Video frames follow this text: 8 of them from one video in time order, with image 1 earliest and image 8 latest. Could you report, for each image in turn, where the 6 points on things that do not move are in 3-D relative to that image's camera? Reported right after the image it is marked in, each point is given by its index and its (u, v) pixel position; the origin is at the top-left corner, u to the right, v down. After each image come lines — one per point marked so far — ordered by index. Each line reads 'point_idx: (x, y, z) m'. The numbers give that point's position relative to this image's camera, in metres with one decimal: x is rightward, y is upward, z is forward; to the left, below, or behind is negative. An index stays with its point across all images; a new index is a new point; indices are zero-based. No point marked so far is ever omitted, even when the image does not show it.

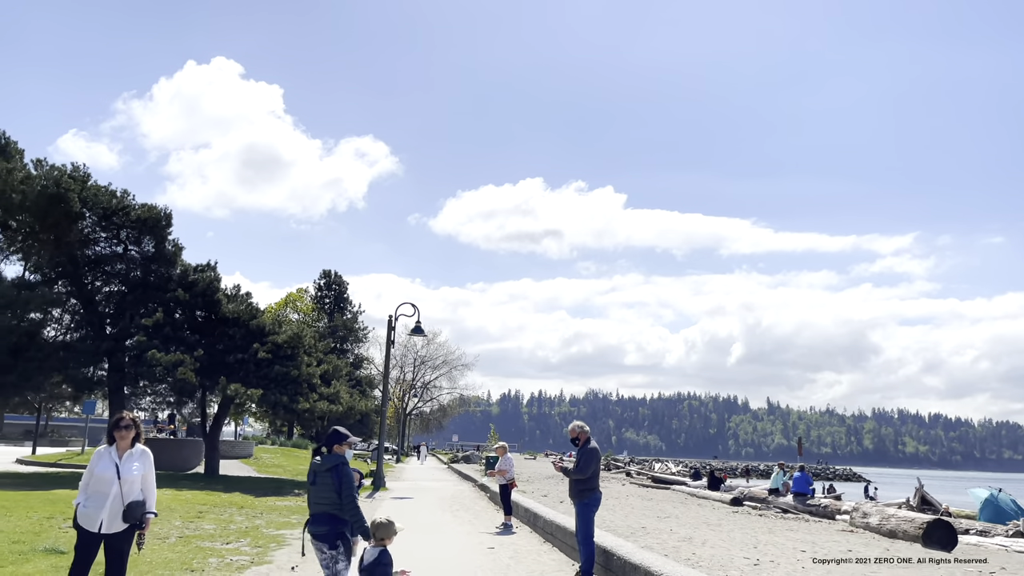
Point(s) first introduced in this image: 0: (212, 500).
0: (-7.3, -5.2, +19.7) m
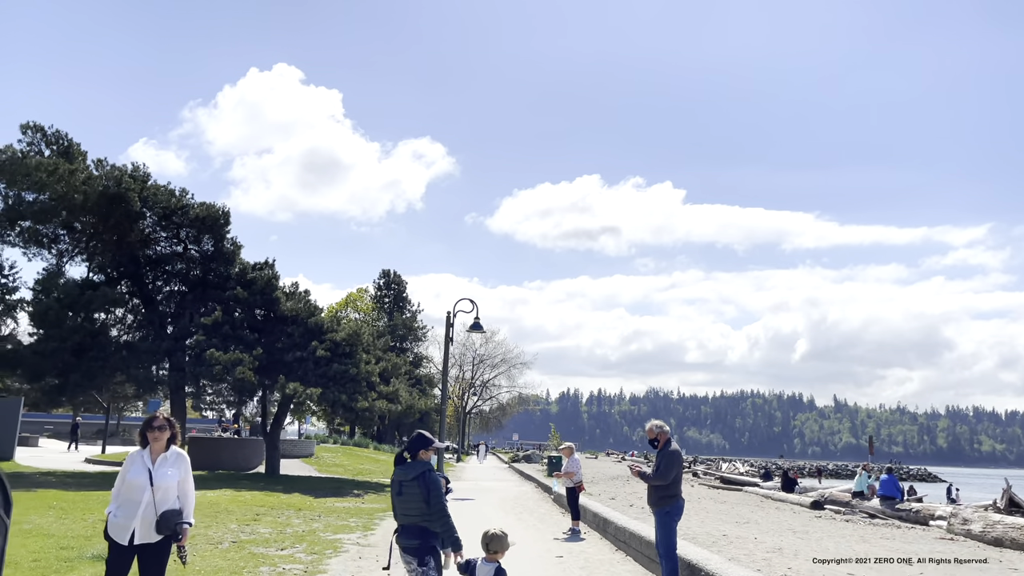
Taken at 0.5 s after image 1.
0: (-5.7, -5.1, +19.3) m
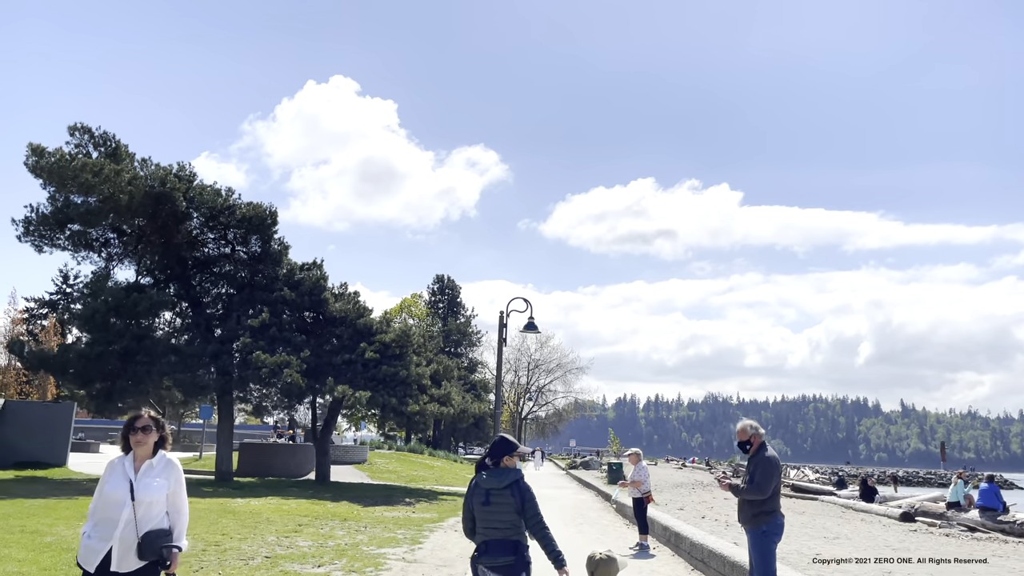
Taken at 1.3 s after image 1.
0: (-4.4, -5.0, +18.2) m
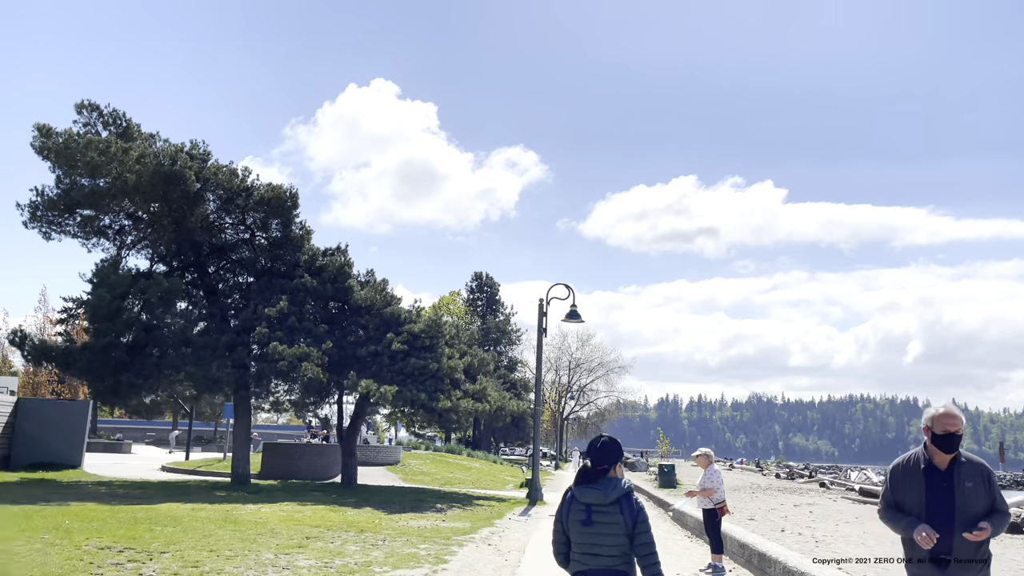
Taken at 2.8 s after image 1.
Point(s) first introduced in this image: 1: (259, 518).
0: (-3.6, -4.6, +16.0) m
1: (-4.8, -4.4, +15.4) m
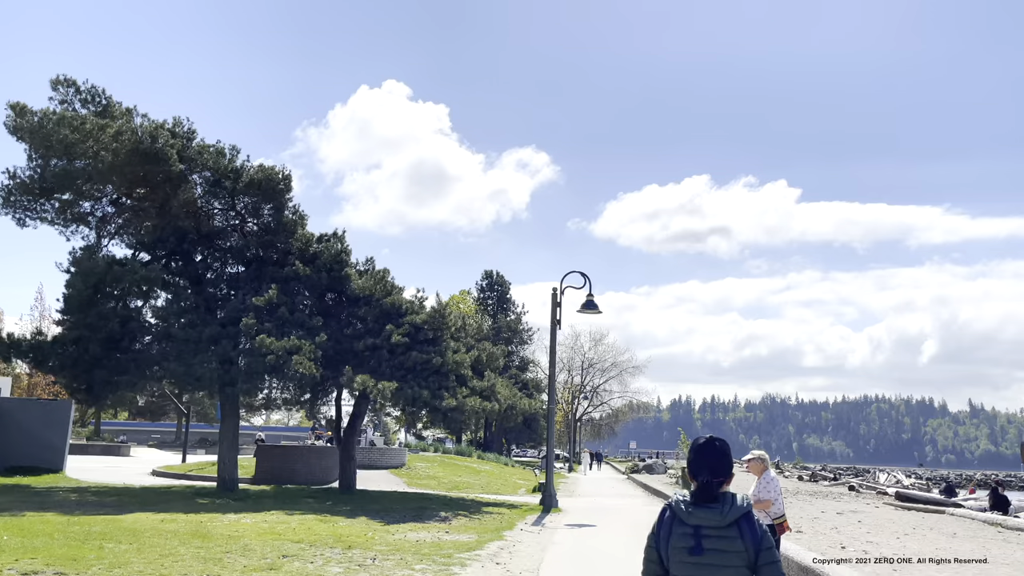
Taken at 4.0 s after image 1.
0: (-3.4, -4.2, +14.0) m
1: (-4.6, -4.0, +13.5) m
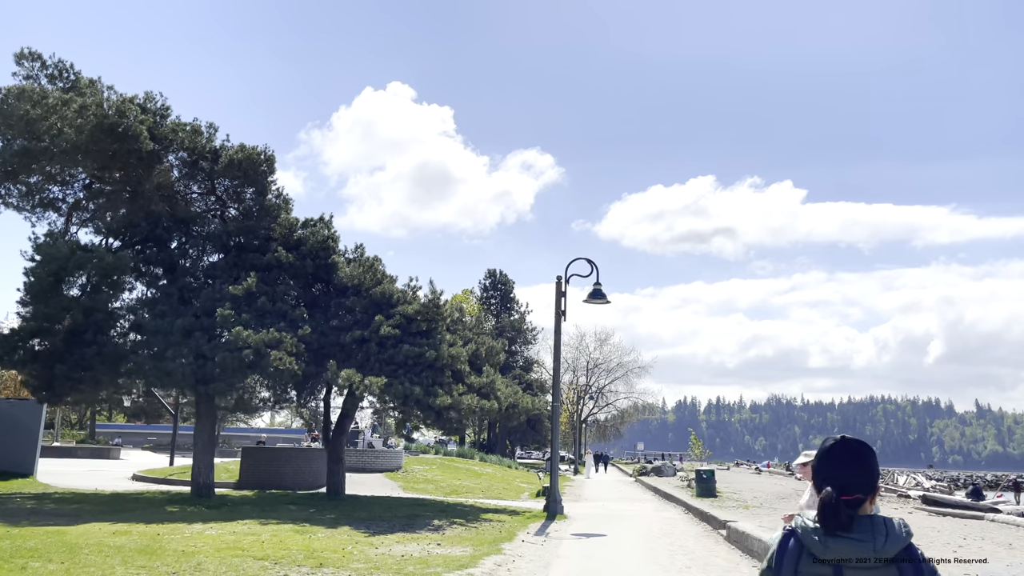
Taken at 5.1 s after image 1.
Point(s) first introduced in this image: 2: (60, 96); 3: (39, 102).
0: (-3.4, -3.9, +12.2) m
1: (-4.6, -3.7, +11.7) m
2: (-11.0, +4.7, +19.9) m
3: (-11.5, +4.5, +19.8) m
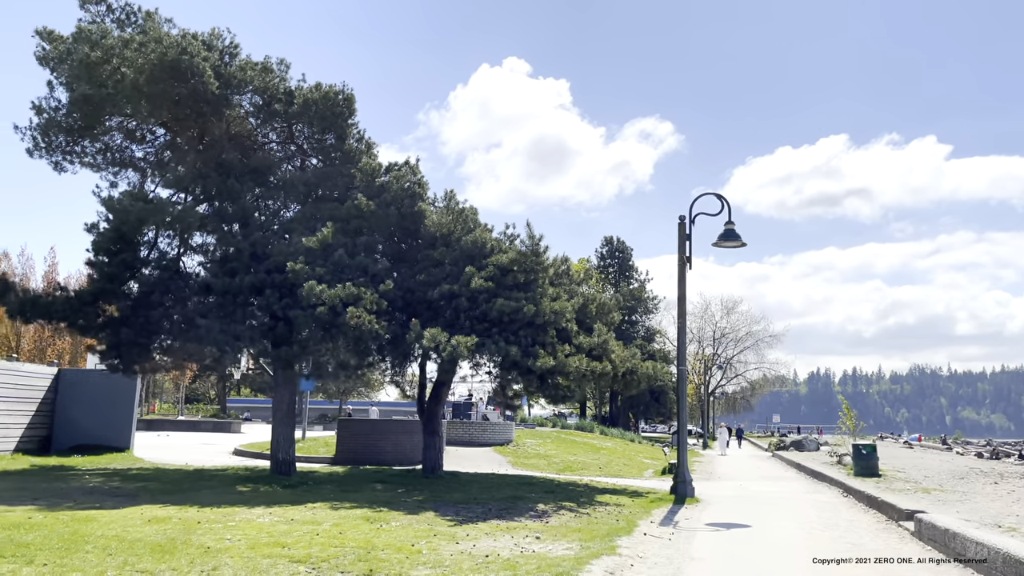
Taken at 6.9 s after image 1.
0: (-2.0, -3.1, +9.7) m
1: (-3.3, -2.9, +9.4) m
2: (-8.7, +5.6, +18.2) m
3: (-9.2, +5.4, +18.2) m
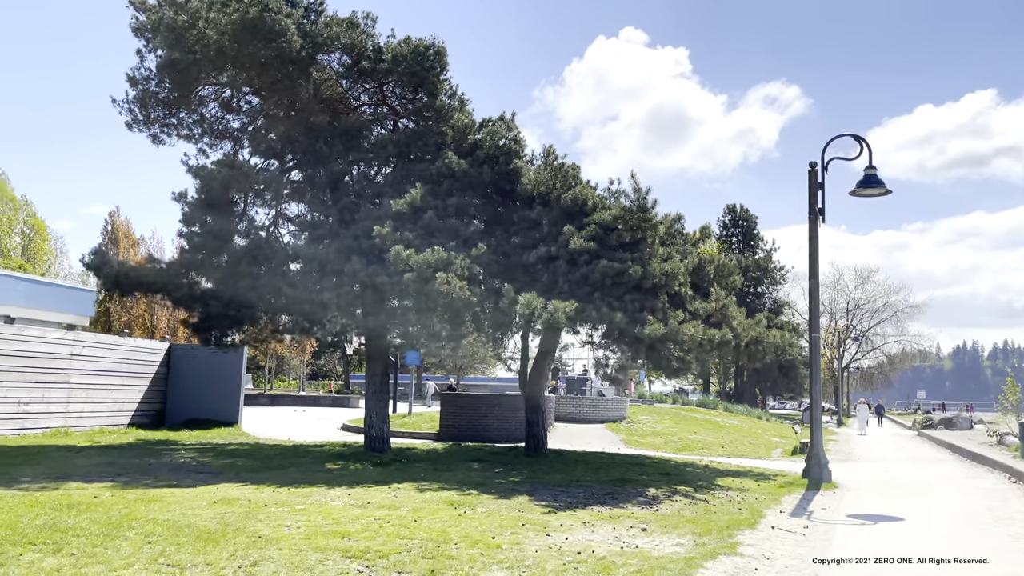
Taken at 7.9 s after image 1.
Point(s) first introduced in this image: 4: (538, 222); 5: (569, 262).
0: (-1.0, -2.6, +8.5) m
1: (-2.4, -2.4, +8.3) m
2: (-6.6, +6.2, +17.6) m
3: (-7.1, +6.0, +17.6) m
4: (+0.6, +1.4, +16.8) m
5: (+1.2, +0.5, +15.6) m
